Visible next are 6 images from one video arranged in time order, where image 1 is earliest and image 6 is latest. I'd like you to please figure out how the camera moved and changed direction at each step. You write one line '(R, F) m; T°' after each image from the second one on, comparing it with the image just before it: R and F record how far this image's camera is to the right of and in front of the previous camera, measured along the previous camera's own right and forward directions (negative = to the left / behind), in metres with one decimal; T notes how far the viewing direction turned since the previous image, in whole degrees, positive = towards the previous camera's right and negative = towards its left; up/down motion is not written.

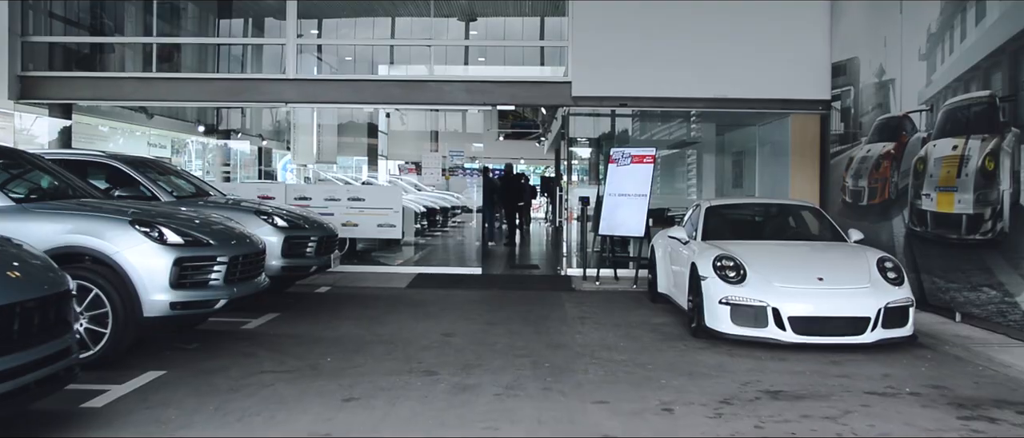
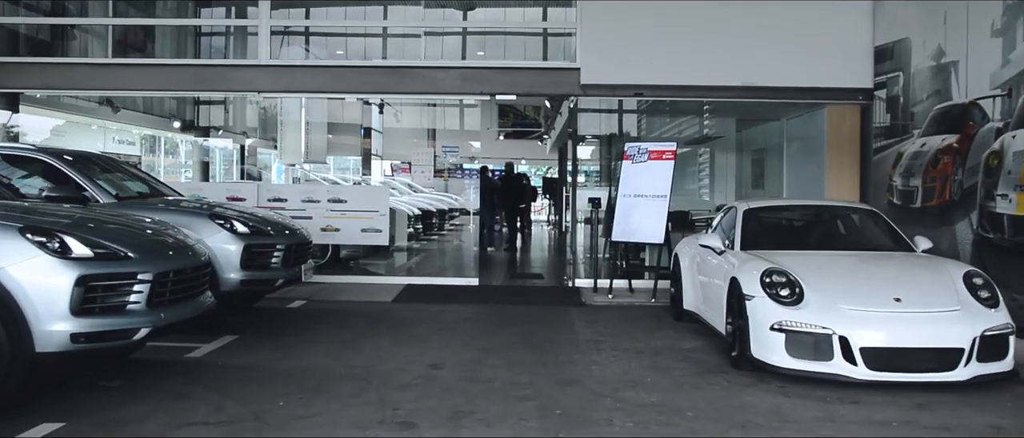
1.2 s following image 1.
(0.0, +1.3) m; 0°
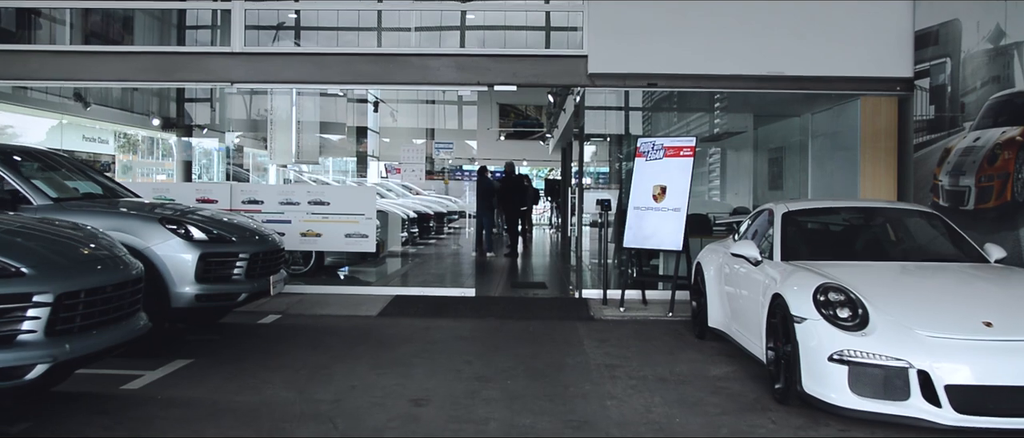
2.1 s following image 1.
(0.0, +1.0) m; 0°
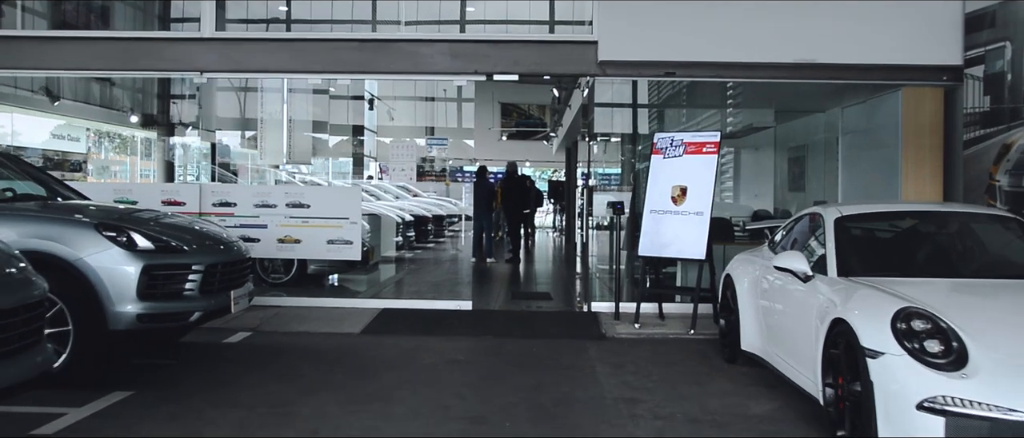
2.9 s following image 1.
(0.0, +1.0) m; 0°
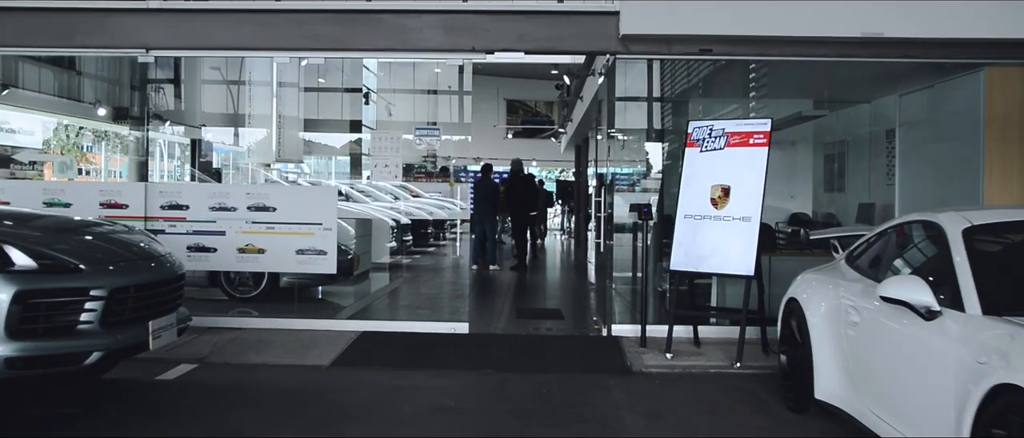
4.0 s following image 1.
(0.0, +1.4) m; 0°
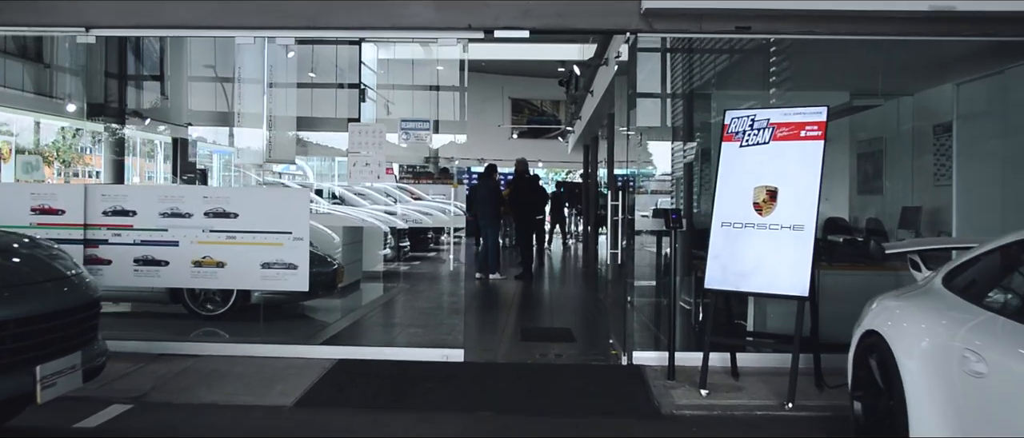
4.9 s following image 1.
(0.0, +1.1) m; 0°
